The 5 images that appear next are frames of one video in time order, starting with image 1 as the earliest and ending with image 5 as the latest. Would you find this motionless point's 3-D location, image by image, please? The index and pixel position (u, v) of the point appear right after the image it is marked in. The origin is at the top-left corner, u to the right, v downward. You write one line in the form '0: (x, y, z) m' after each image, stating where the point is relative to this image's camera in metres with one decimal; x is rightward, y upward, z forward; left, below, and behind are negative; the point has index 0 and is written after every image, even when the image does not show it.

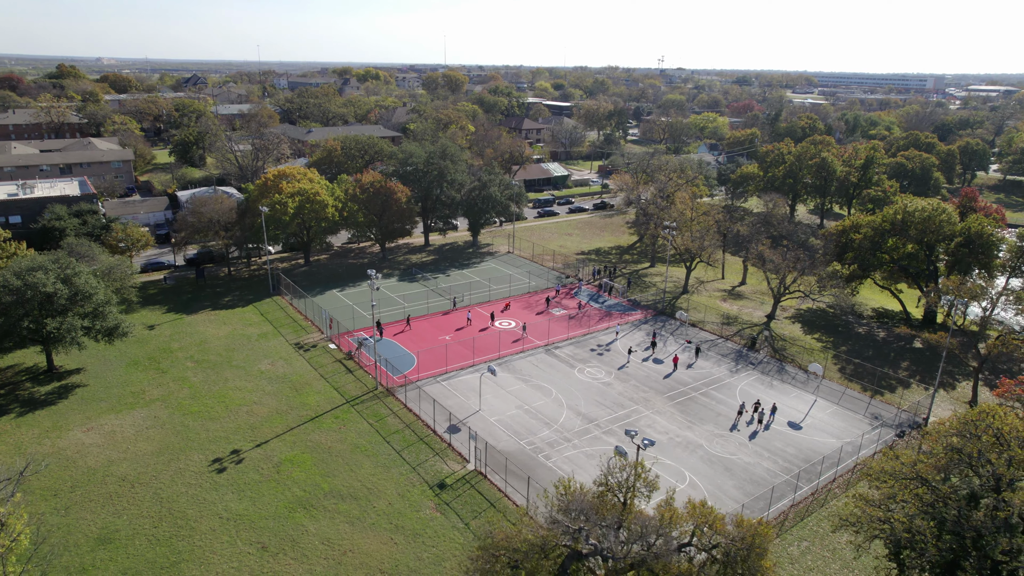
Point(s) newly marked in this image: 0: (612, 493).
0: (+2.6, -5.6, +17.6) m
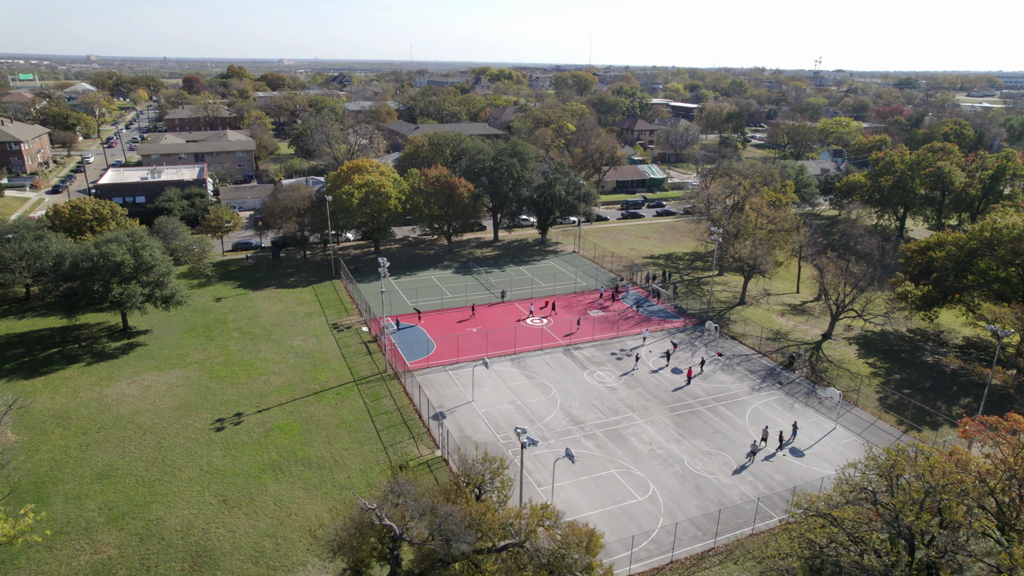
0: (-1.3, -5.4, +17.7) m
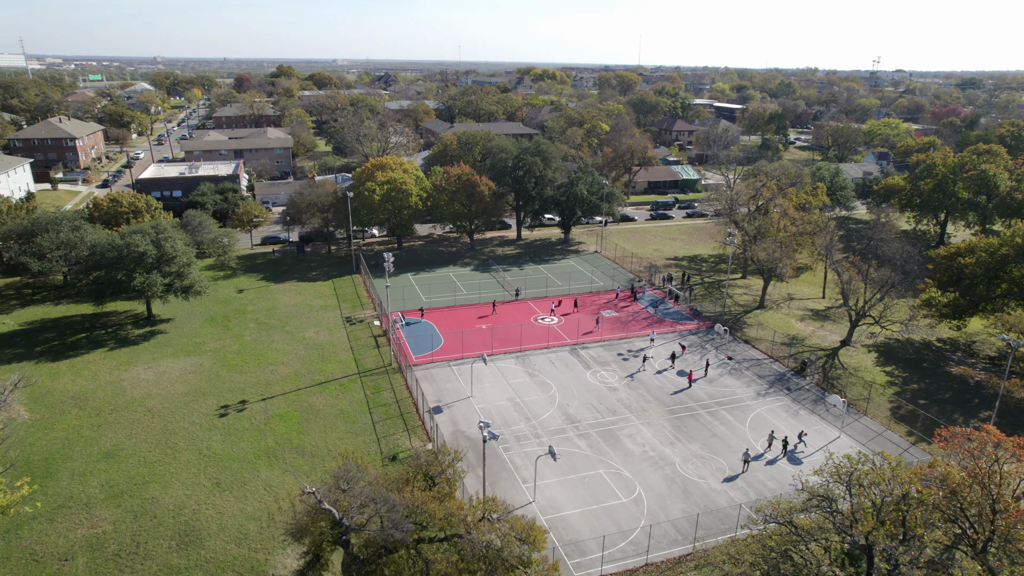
0: (-2.6, -5.2, +18.0) m
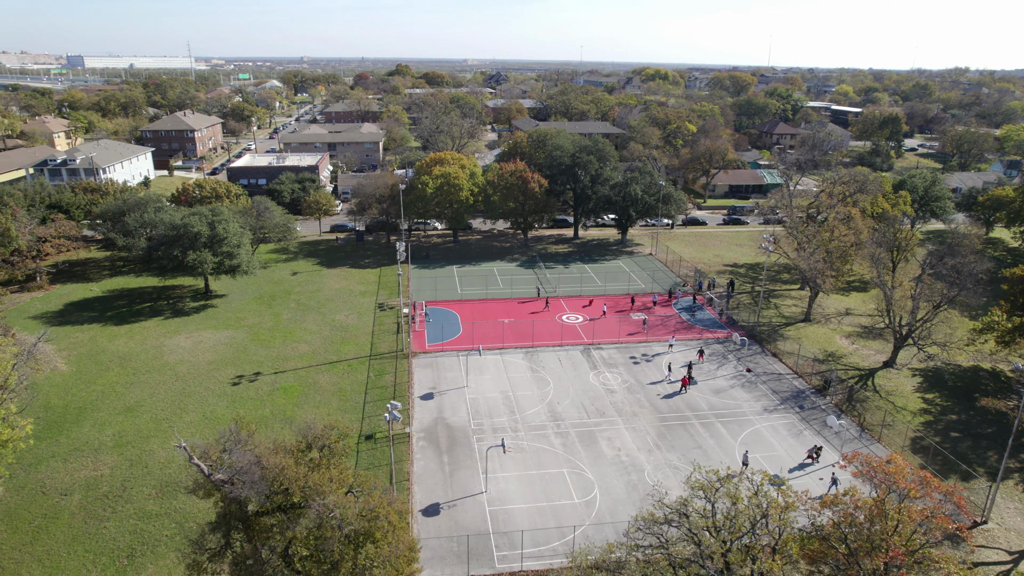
0: (-5.9, -4.6, +19.0) m
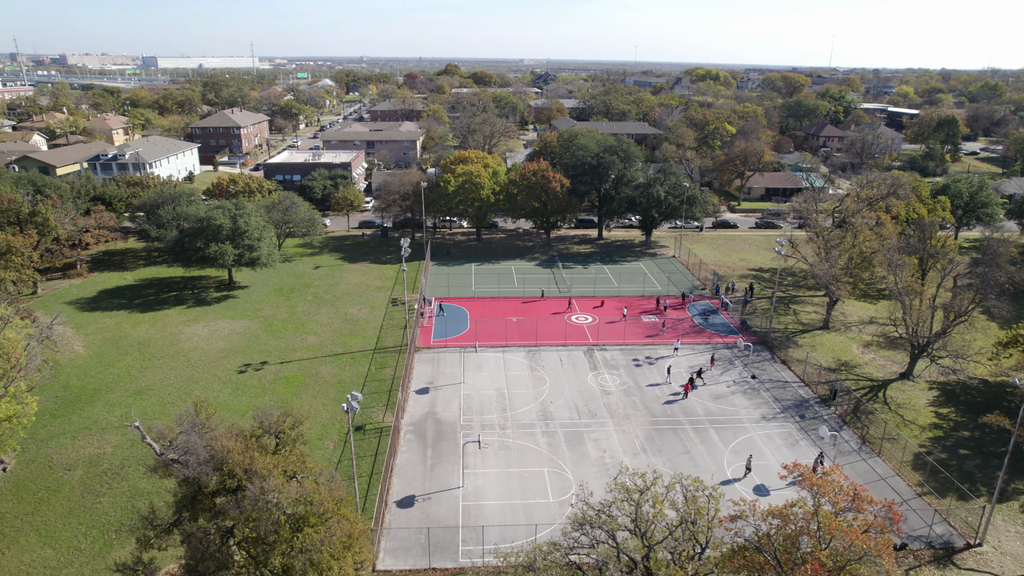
0: (-7.4, -4.4, +19.6) m
